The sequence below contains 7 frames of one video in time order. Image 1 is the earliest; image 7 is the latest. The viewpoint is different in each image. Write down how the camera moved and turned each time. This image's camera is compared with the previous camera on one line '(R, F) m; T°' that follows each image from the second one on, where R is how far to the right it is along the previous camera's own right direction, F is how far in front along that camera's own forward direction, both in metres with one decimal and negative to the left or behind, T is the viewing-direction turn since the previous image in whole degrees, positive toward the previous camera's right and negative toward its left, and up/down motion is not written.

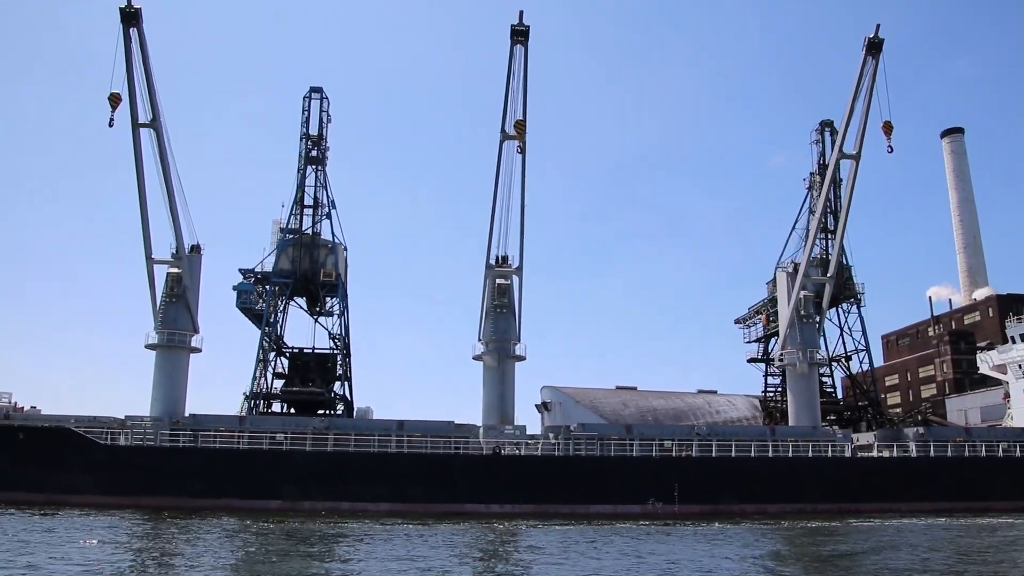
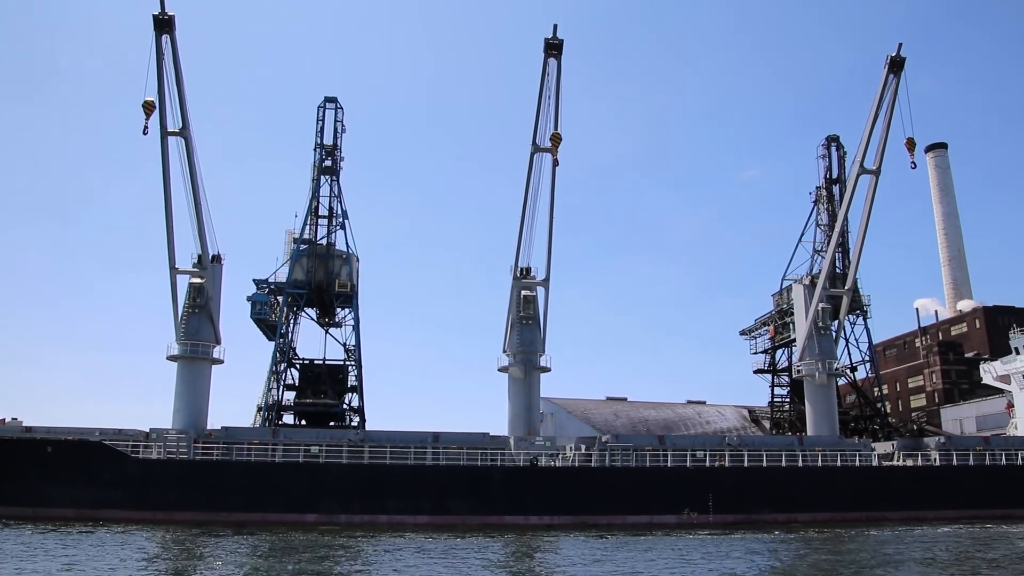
(-1.2, 0.0) m; +2°
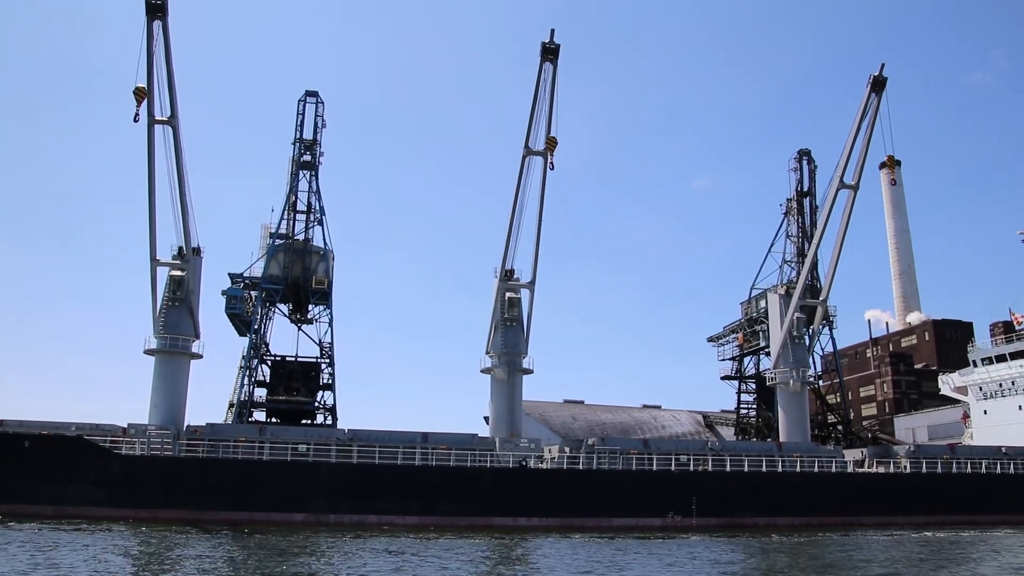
(-0.8, 0.0) m; +3°
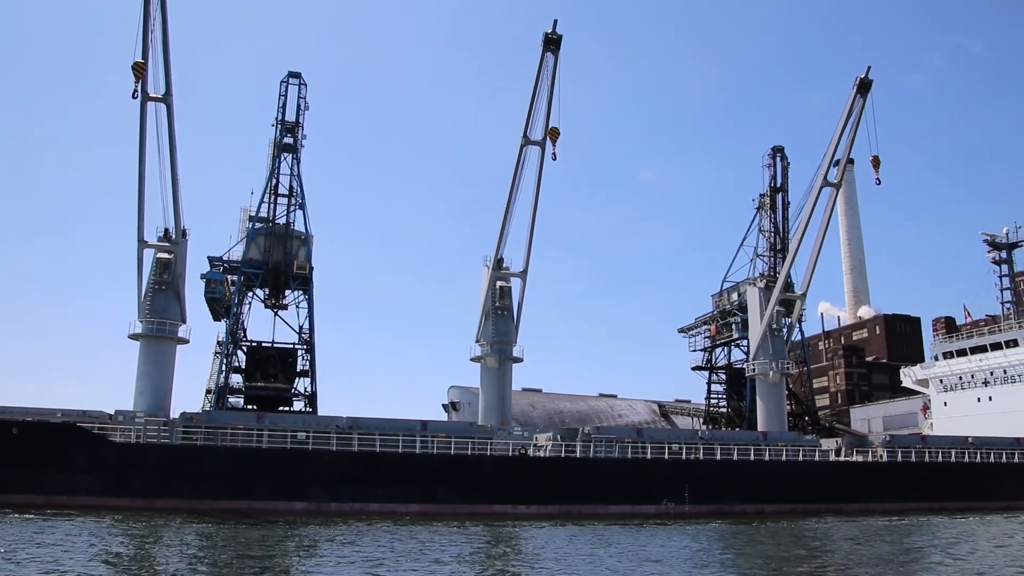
(-1.1, 0.0) m; +4°
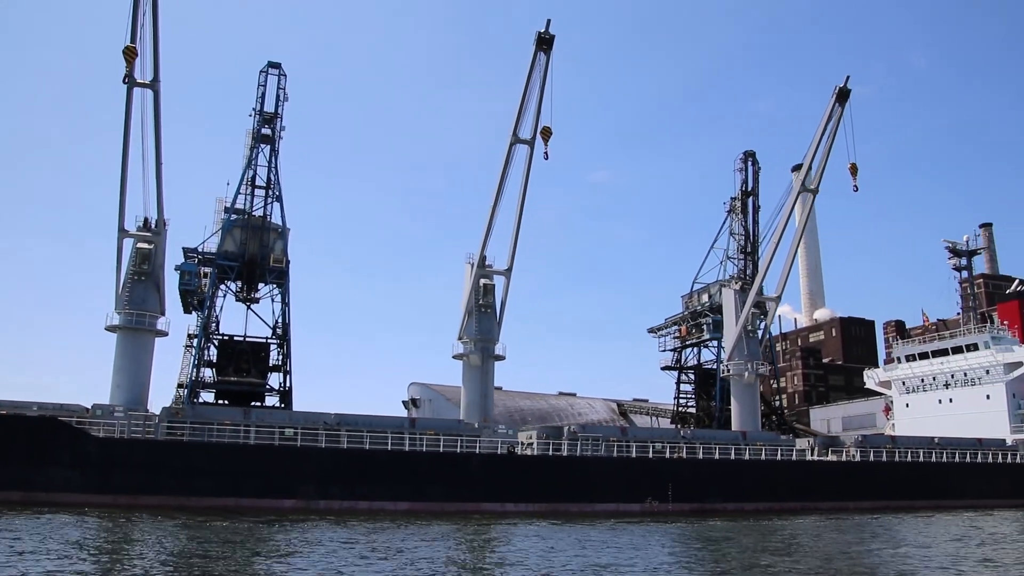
(-0.7, 0.0) m; +3°
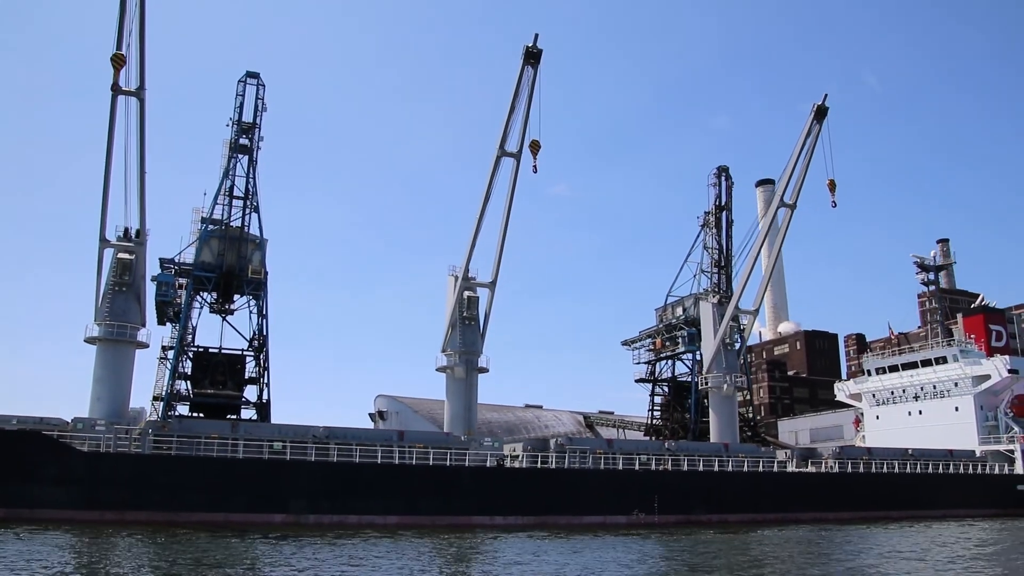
(-0.6, -0.1) m; +3°
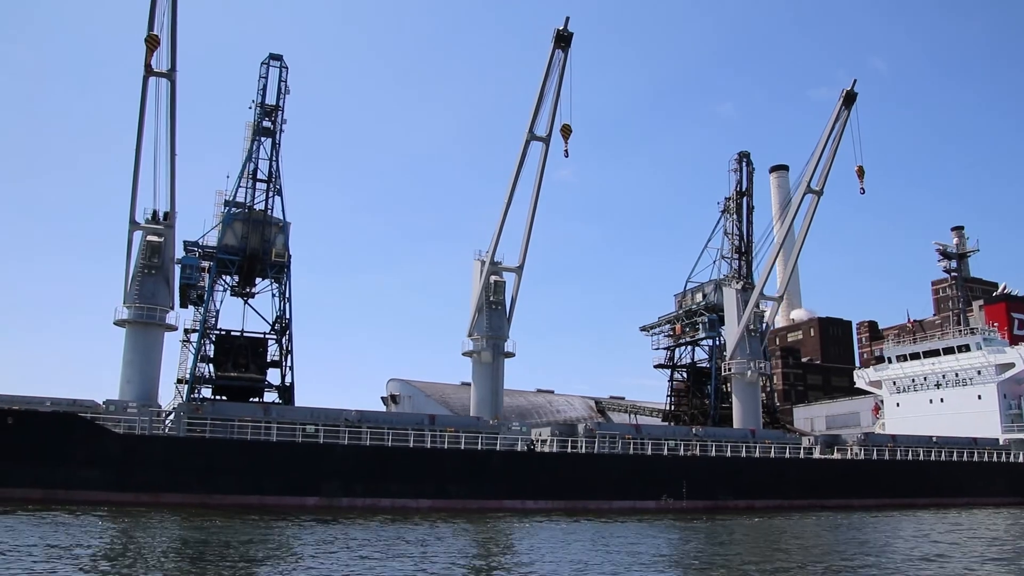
(-0.5, +0.1) m; -1°
